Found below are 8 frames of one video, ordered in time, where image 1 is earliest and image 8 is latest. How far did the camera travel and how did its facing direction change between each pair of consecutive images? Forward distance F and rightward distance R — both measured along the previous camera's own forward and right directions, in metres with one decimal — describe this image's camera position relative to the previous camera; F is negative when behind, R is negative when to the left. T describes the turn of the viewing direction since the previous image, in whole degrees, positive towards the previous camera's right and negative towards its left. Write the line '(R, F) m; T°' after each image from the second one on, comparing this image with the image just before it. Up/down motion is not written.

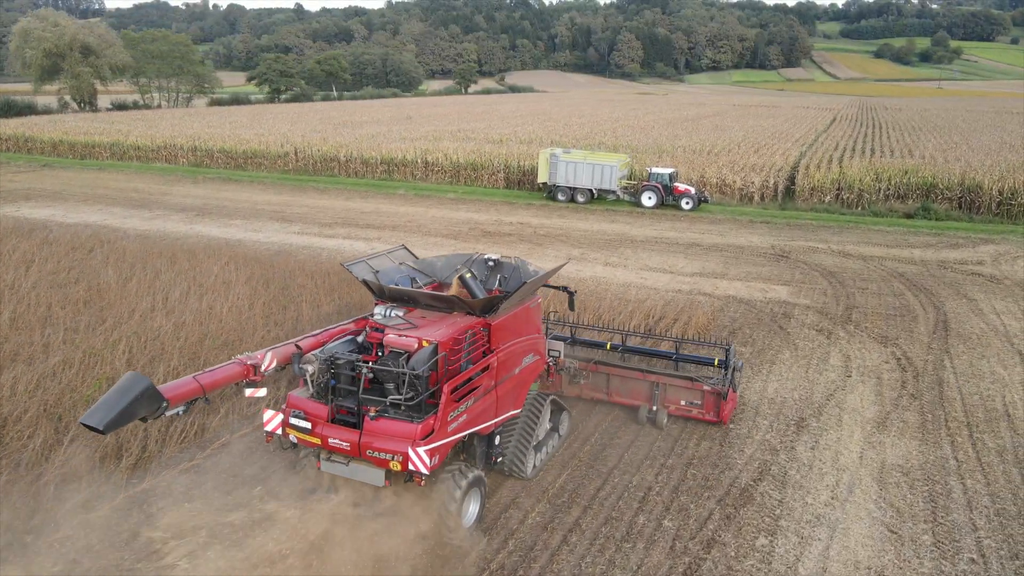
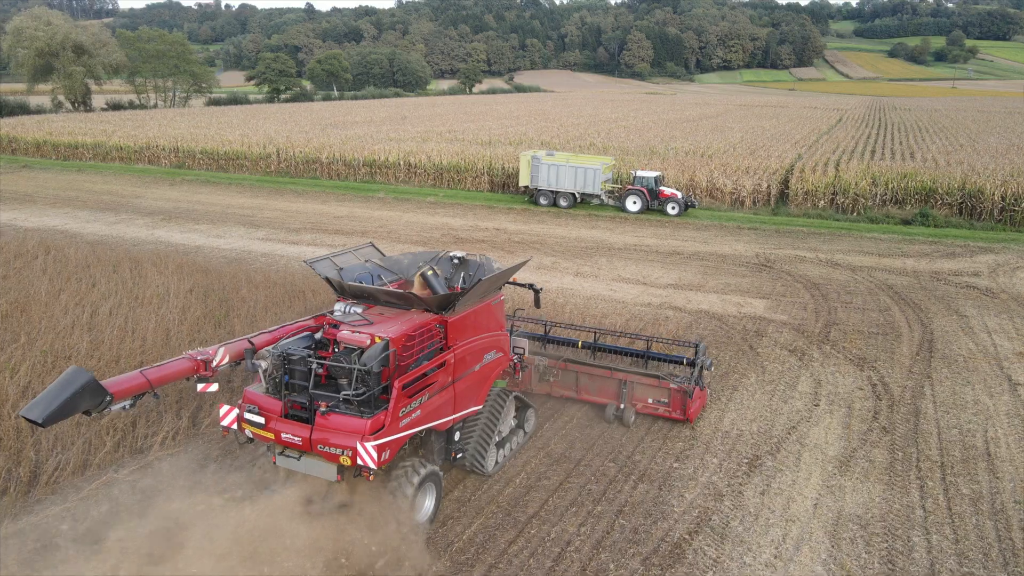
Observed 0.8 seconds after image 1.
(+0.9, +0.8) m; -1°
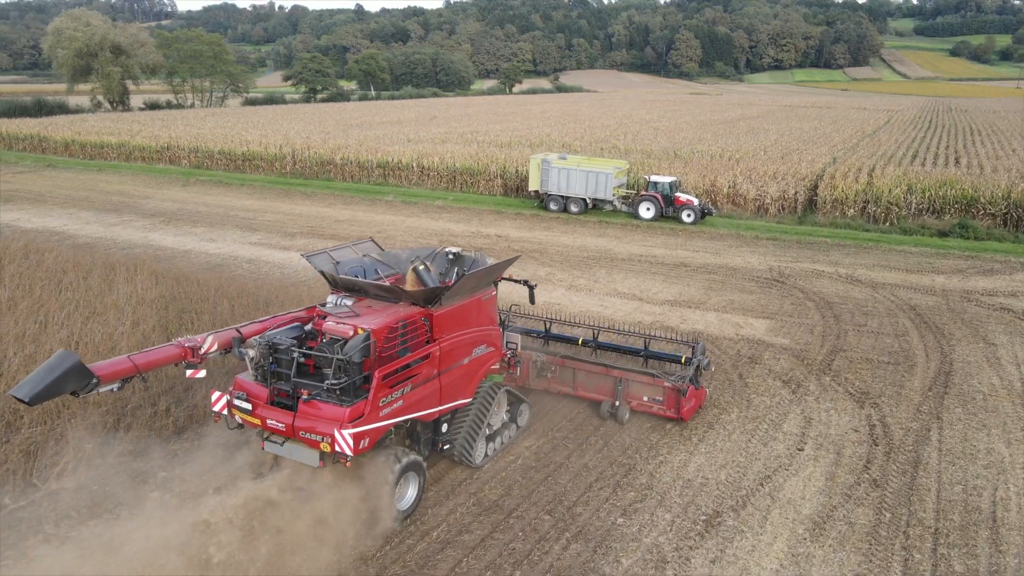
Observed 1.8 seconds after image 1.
(+1.1, +0.9) m; -3°
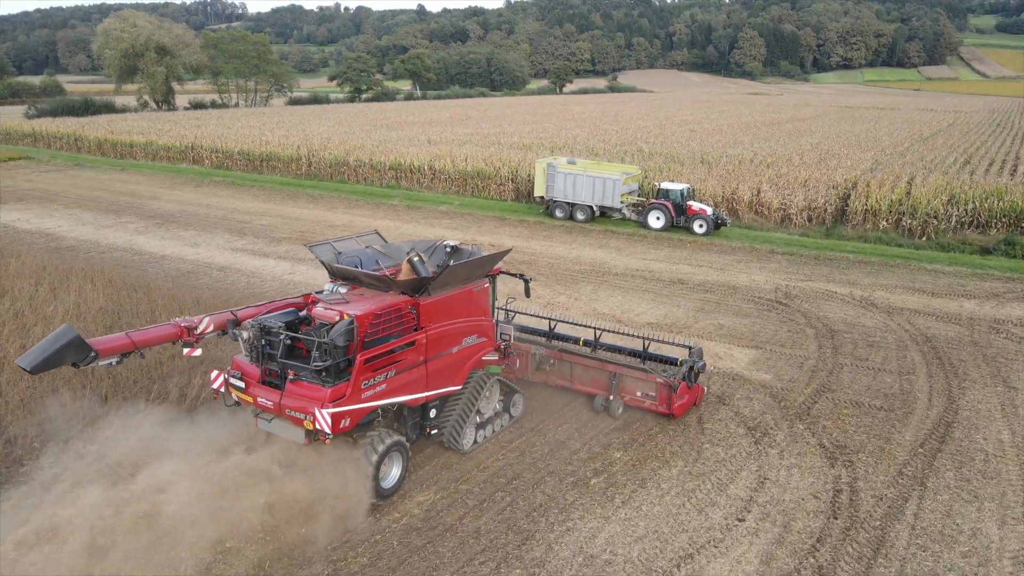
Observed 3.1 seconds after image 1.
(+1.5, +1.1) m; -4°
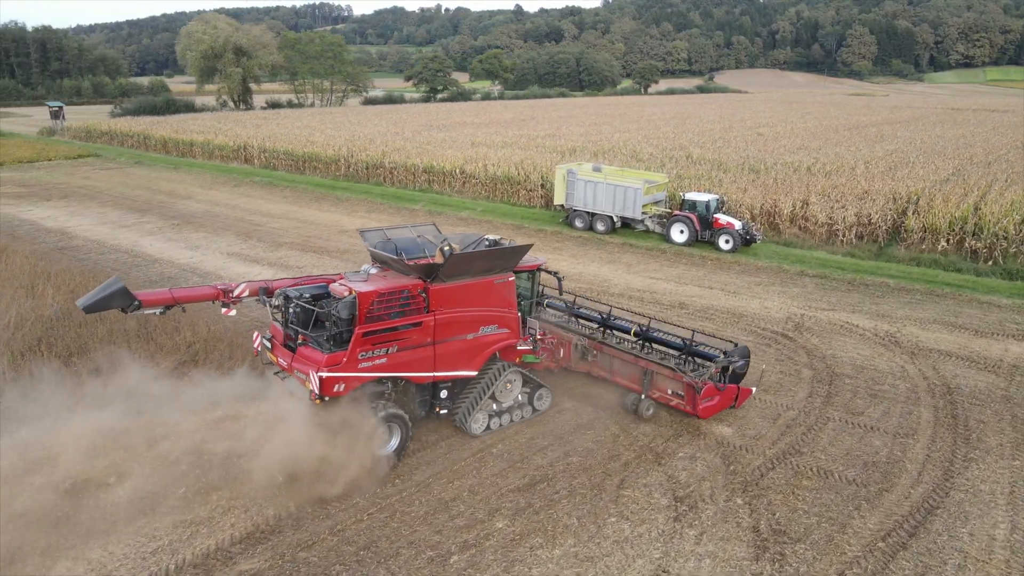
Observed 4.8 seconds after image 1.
(+1.9, +1.2) m; -7°
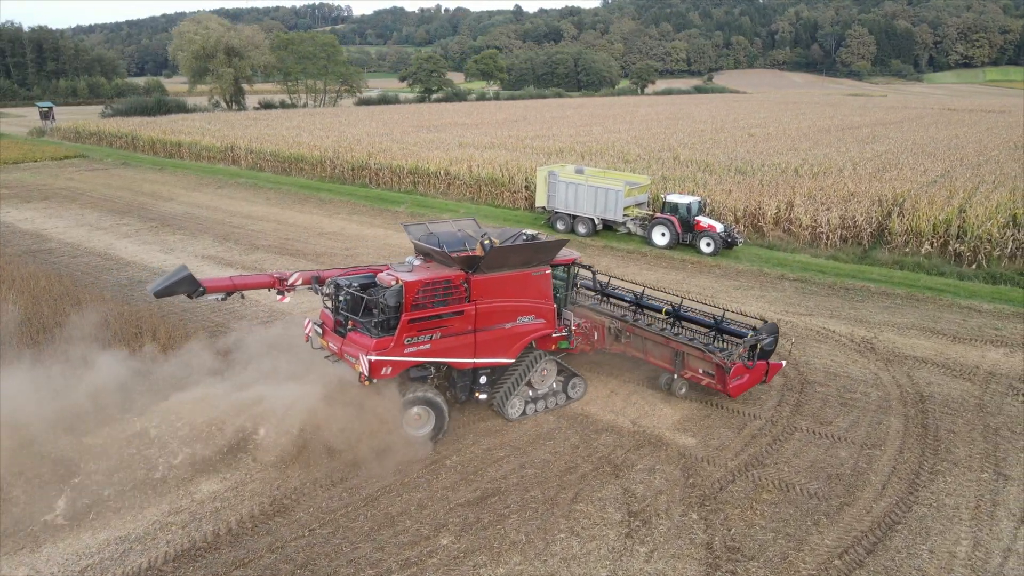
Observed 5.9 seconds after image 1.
(+0.5, +0.2) m; 0°
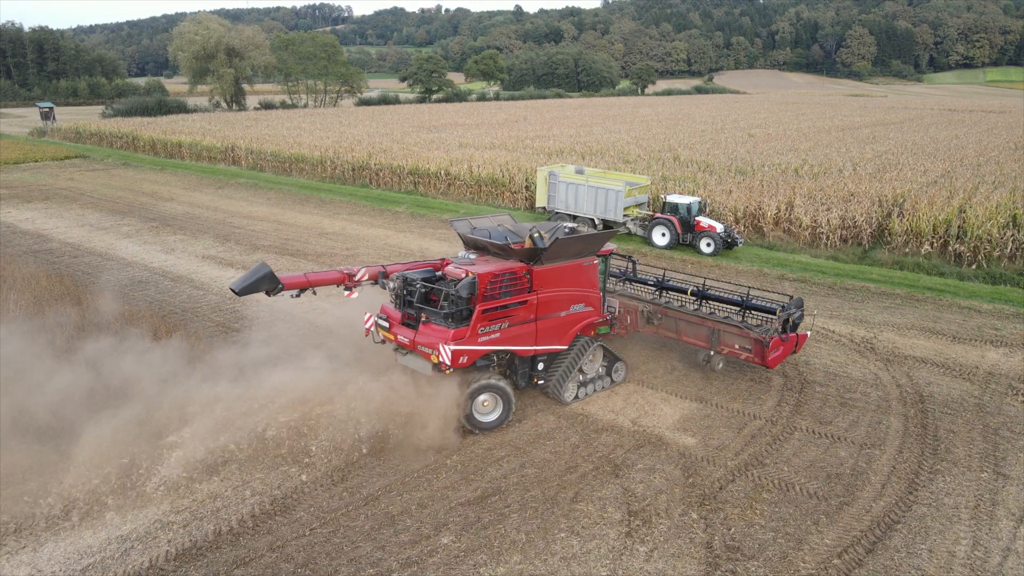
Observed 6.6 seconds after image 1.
(0.0, 0.0) m; 0°
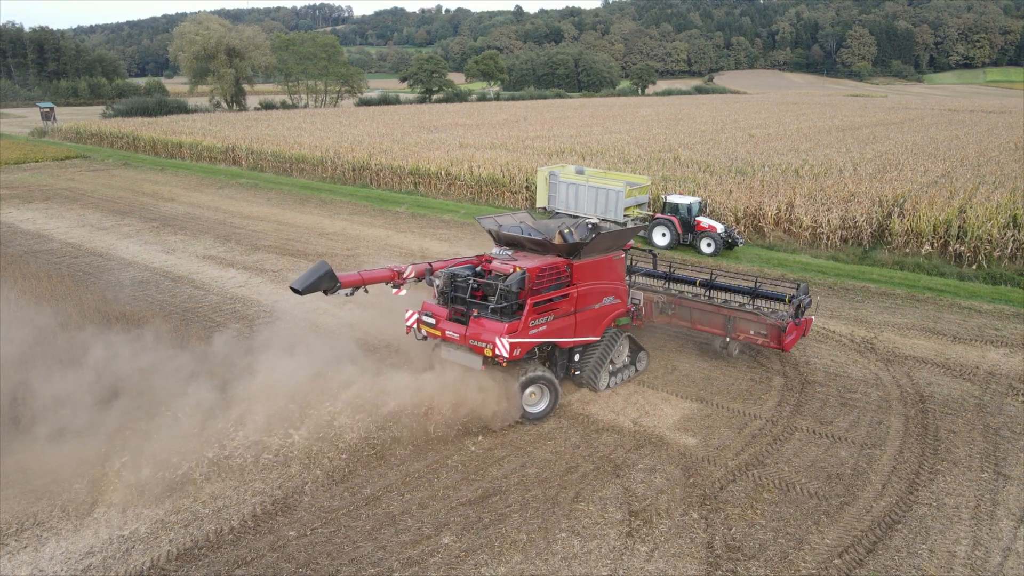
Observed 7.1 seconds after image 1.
(0.0, 0.0) m; 0°
